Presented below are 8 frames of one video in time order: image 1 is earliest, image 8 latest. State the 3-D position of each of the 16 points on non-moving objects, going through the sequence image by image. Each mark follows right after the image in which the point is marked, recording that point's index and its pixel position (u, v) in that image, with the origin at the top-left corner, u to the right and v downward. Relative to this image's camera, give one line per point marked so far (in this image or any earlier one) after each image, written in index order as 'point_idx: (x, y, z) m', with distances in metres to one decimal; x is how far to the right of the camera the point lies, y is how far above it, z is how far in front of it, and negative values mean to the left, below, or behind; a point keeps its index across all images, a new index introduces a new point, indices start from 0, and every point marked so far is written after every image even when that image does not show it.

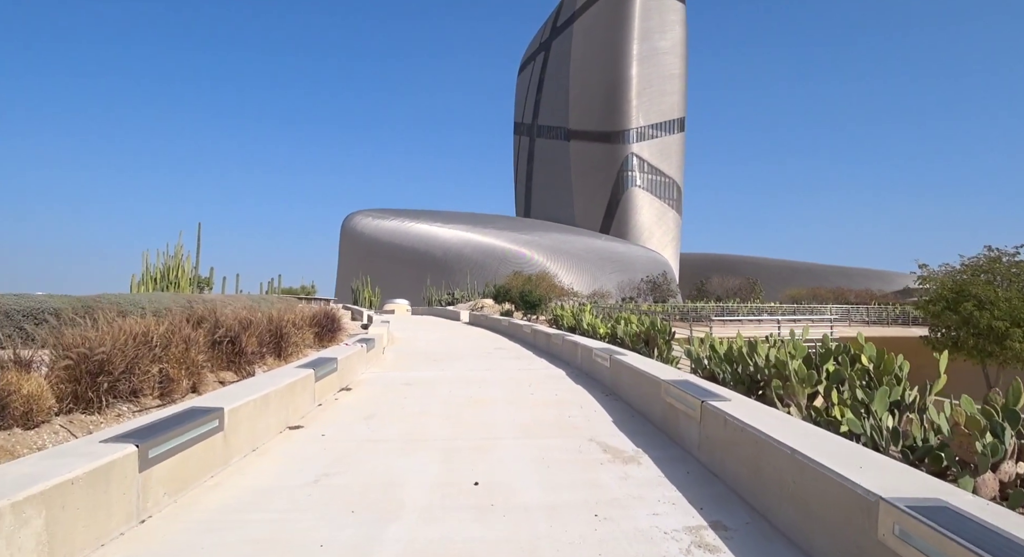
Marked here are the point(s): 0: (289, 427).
0: (-2.1, -1.4, +5.9) m
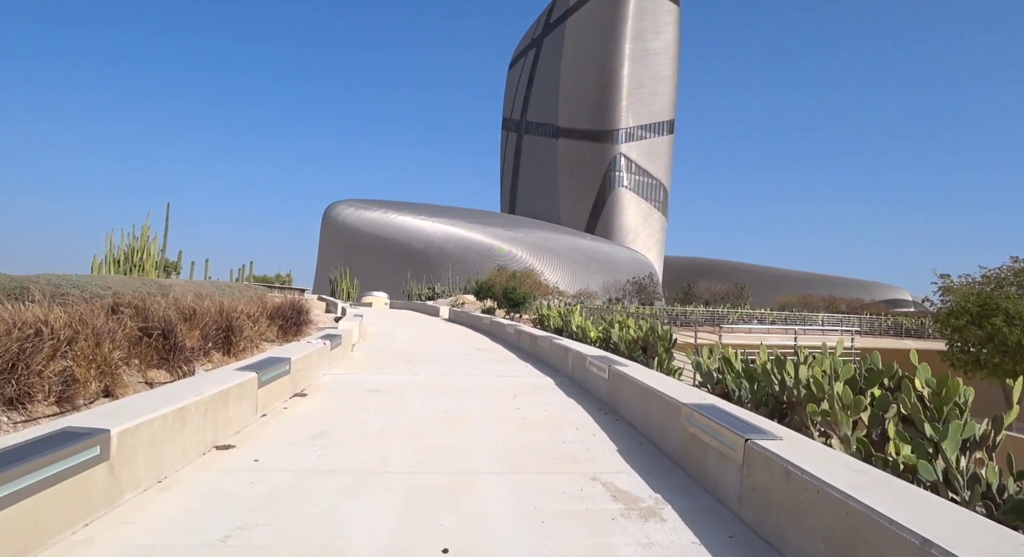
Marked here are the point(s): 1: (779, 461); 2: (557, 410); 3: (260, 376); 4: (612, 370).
0: (-2.2, -1.3, +4.7) m
1: (+1.4, -1.0, +3.3) m
2: (+0.5, -1.3, +6.4) m
3: (-2.3, -0.9, +5.8) m
4: (+1.1, -1.0, +6.8) m
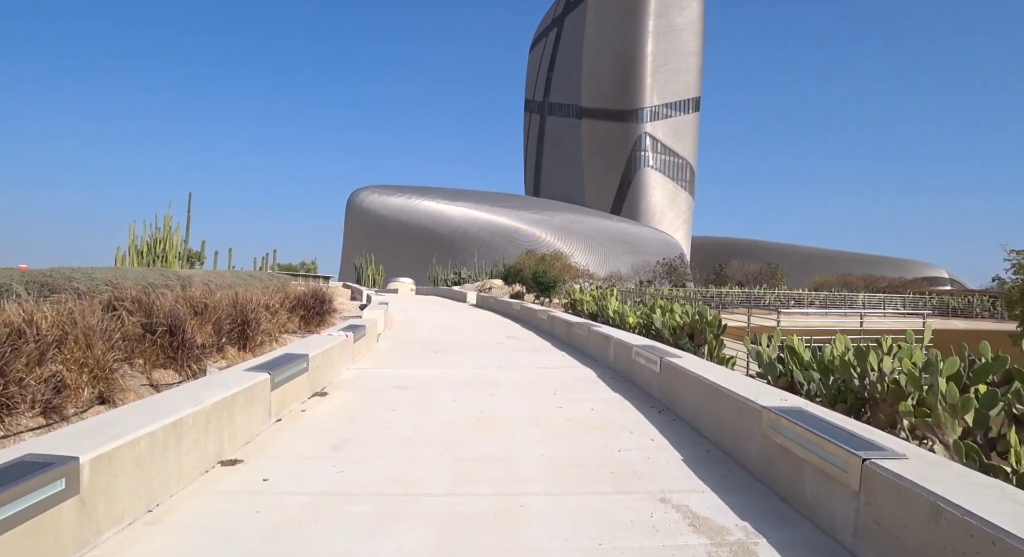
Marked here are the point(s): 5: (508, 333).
0: (-1.9, -1.2, +4.1) m
1: (+1.7, -0.9, +2.6) m
2: (+0.8, -1.2, +5.7) m
3: (-2.0, -0.8, +5.2) m
4: (+1.5, -0.8, +6.0) m
5: (-0.1, -1.1, +12.5) m
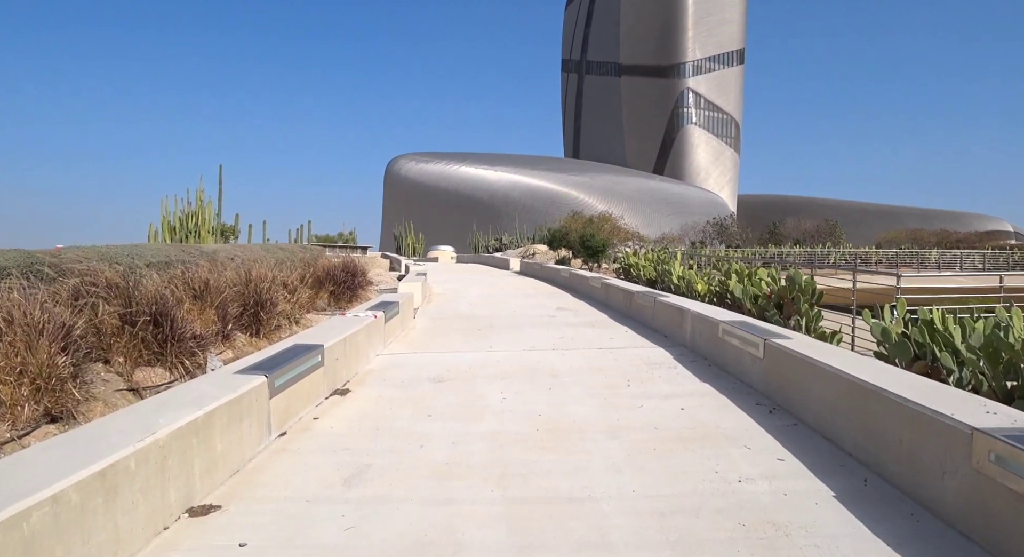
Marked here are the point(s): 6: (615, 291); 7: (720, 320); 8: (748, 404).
0: (-1.5, -1.1, +3.0) m
1: (+1.9, -0.8, +1.2) m
2: (+1.3, -0.9, +4.4) m
3: (-1.5, -0.6, +4.1) m
4: (+1.9, -0.5, +4.7) m
5: (+0.8, -0.5, +11.3) m
6: (+1.7, -0.2, +10.4) m
7: (+2.0, -0.4, +5.9) m
8: (+1.7, -0.9, +4.6) m
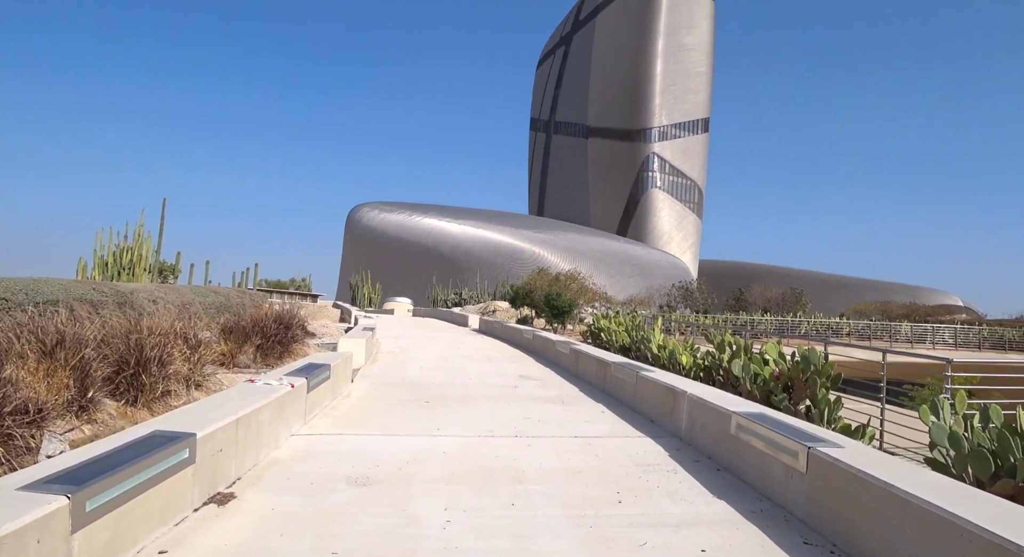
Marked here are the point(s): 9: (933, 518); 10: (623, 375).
0: (-1.7, -1.3, +1.5) m
1: (+1.9, -0.9, -0.1) m
2: (+1.0, -1.3, +3.1) m
3: (-1.8, -0.9, +2.6) m
4: (+1.7, -1.0, +3.4) m
5: (+0.1, -1.5, +9.9) m
6: (+1.1, -1.2, +9.1) m
7: (+1.6, -1.0, +4.7) m
8: (+1.4, -1.4, +3.3) m
9: (+1.8, -1.0, +2.6) m
10: (+1.3, -1.1, +7.3) m
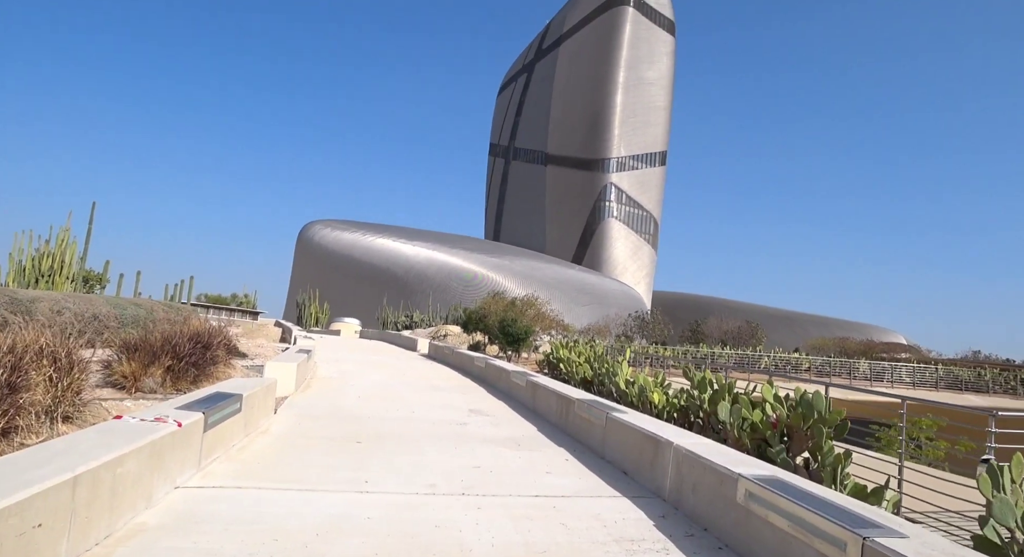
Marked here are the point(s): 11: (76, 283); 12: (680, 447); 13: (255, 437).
0: (-1.8, -1.2, +0.3) m
1: (+1.9, -0.9, -1.0) m
2: (+0.8, -1.4, +2.1) m
3: (-1.9, -0.9, +1.4) m
4: (+1.5, -1.1, +2.5) m
5: (-0.6, -1.8, +8.8) m
6: (+0.4, -1.5, +8.1) m
7: (+1.3, -1.1, +3.7) m
8: (+1.2, -1.5, +2.3) m
9: (+1.6, -1.1, +1.7) m
10: (+0.8, -1.4, +6.3) m
11: (-13.9, -0.2, +19.8) m
12: (+1.2, -1.2, +4.4) m
13: (-2.5, -1.5, +6.1) m
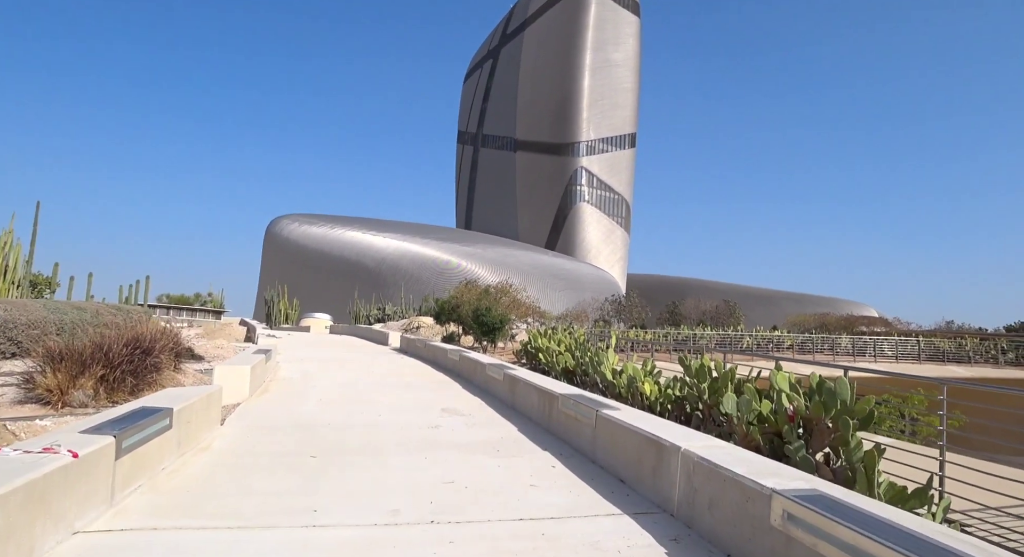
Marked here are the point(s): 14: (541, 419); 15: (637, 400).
0: (-1.7, -1.2, -0.6) m
1: (+2.0, -0.8, -1.7) m
2: (+0.8, -1.3, +1.4) m
3: (-1.9, -0.9, +0.6) m
4: (+1.4, -1.0, +1.8) m
5: (-0.9, -1.6, +8.0) m
6: (+0.2, -1.3, +7.3) m
7: (+1.2, -1.0, +3.0) m
8: (+1.2, -1.3, +1.6) m
9: (+1.6, -1.0, +1.0) m
10: (+0.6, -1.2, +5.6) m
11: (-14.7, -0.3, +18.4) m
12: (+1.1, -1.0, +3.7) m
13: (-2.7, -1.5, +5.3) m
14: (+0.3, -1.4, +6.7) m
15: (+1.4, -1.3, +7.0) m
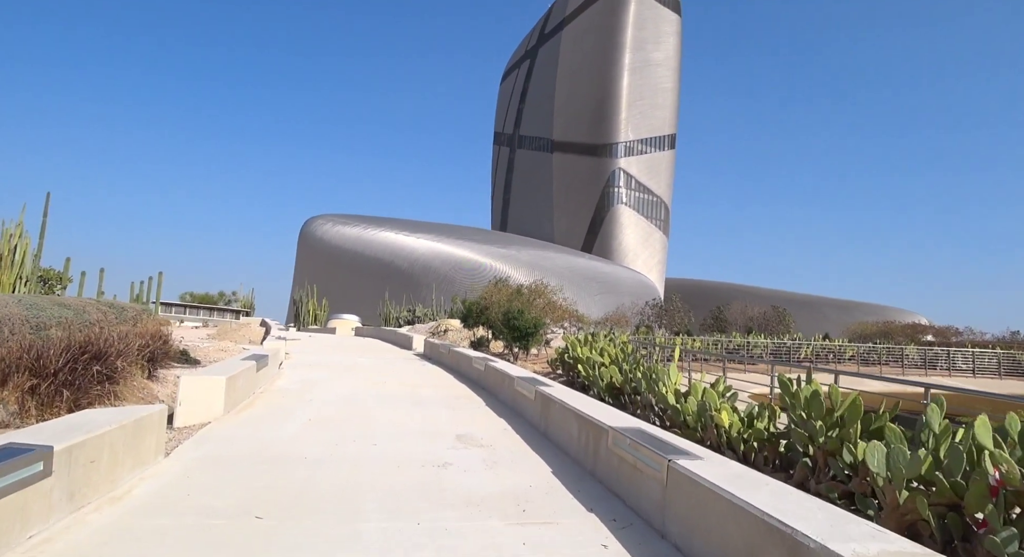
0: (-1.8, -1.1, -2.1) m
1: (+1.8, -0.7, -3.4) m
2: (+0.8, -1.2, -0.3) m
3: (-2.0, -0.7, -1.0) m
4: (+1.4, -0.9, 0.0) m
5: (-0.5, -1.5, +6.4) m
6: (+0.5, -1.2, +5.7) m
7: (+1.3, -0.9, +1.3) m
8: (+1.2, -1.3, -0.1) m
9: (+1.5, -0.9, -0.7) m
10: (+0.8, -1.1, +3.9) m
11: (-13.8, -0.2, +17.5) m
12: (+1.2, -0.9, +2.0) m
13: (-2.5, -1.4, +3.8) m
14: (+0.6, -1.4, +5.0) m
15: (+1.6, -1.3, +5.2) m
